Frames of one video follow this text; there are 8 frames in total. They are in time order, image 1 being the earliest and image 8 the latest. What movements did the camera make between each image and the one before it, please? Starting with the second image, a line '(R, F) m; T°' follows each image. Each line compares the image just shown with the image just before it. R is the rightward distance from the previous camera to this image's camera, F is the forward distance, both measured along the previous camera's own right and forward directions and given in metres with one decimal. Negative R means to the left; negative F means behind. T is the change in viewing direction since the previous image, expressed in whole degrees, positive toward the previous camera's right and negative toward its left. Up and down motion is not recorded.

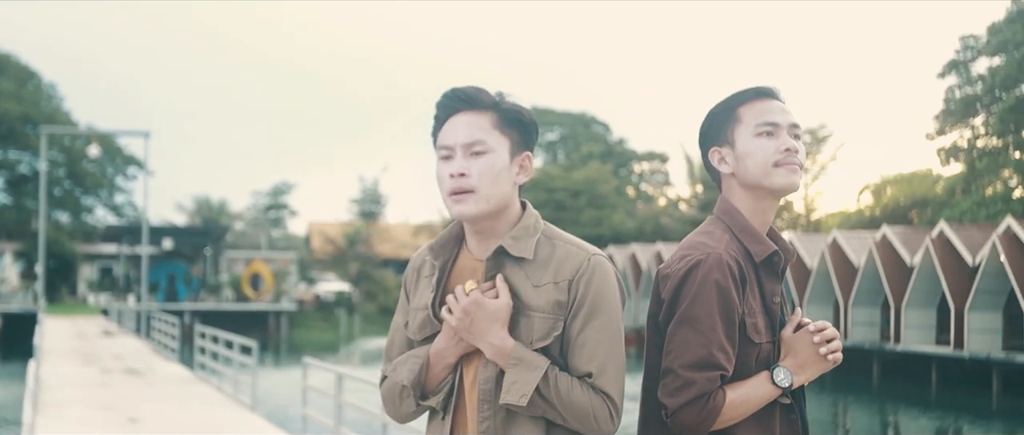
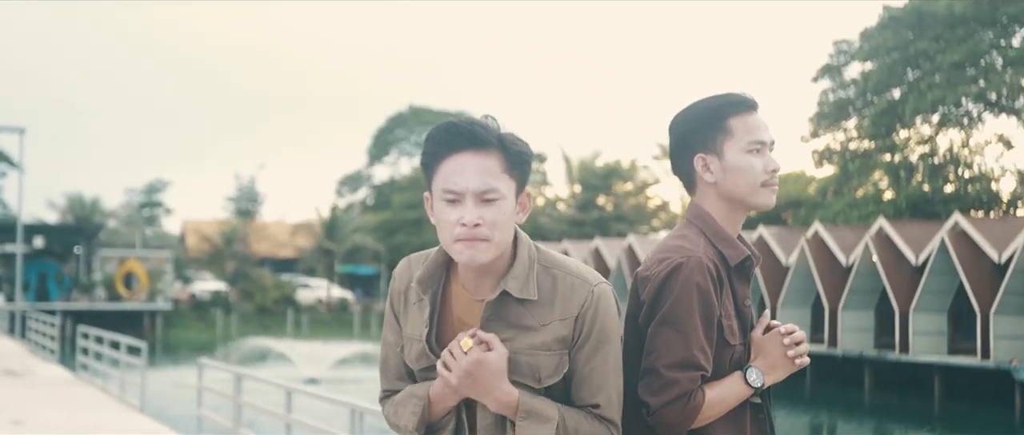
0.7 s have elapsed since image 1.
(-1.1, +1.0) m; +5°
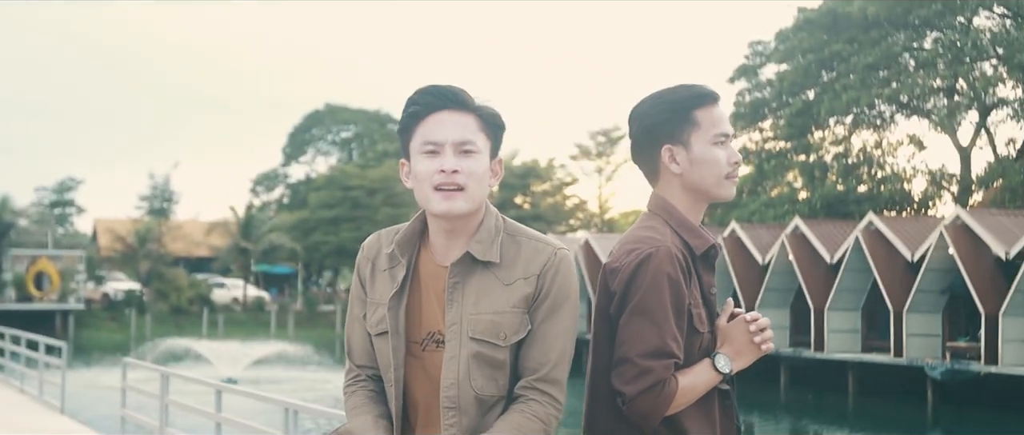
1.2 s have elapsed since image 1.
(-0.9, +0.3) m; +4°
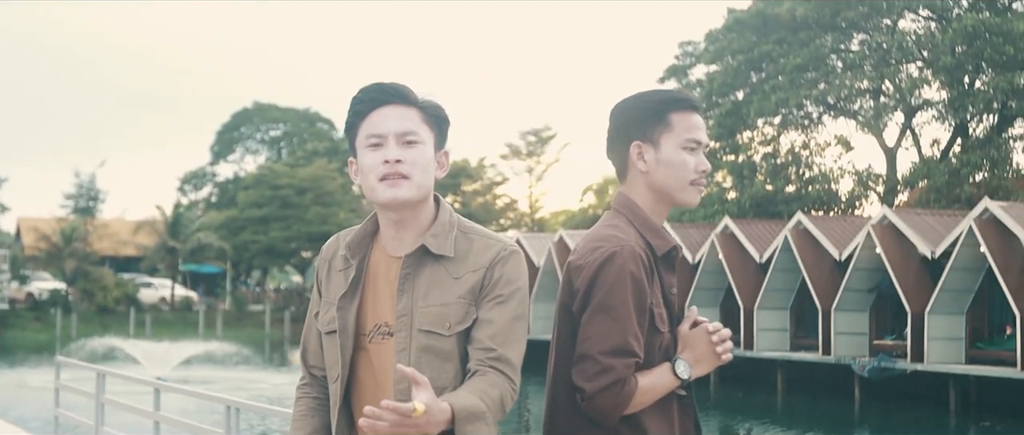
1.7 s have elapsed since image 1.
(-0.4, +0.1) m; +3°
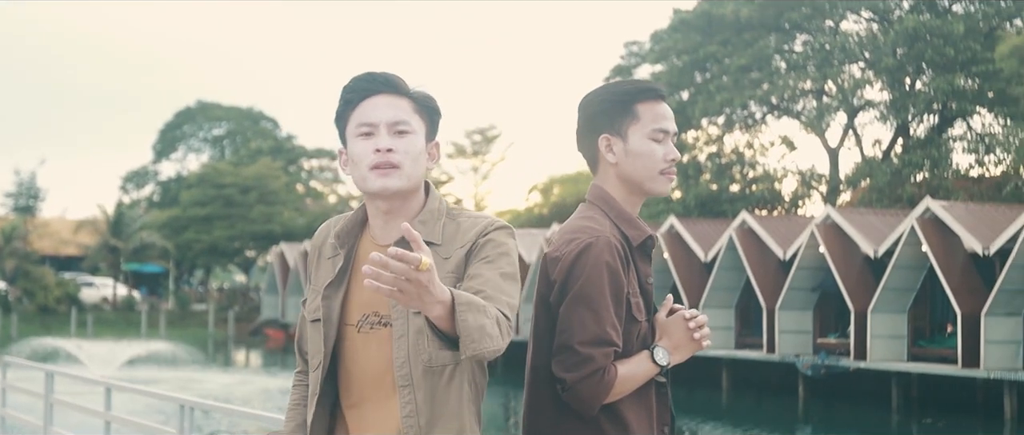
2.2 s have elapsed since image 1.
(-0.2, +0.2) m; +2°
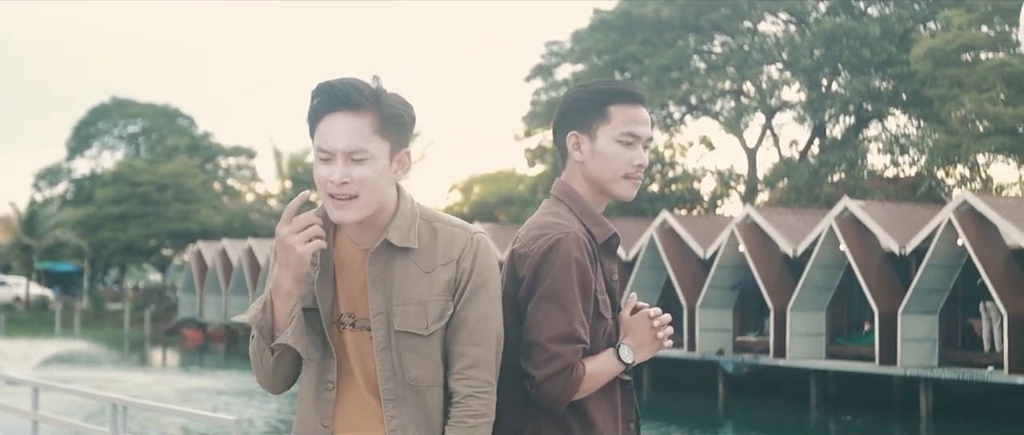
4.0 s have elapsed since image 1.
(+4.7, 0.0) m; +3°
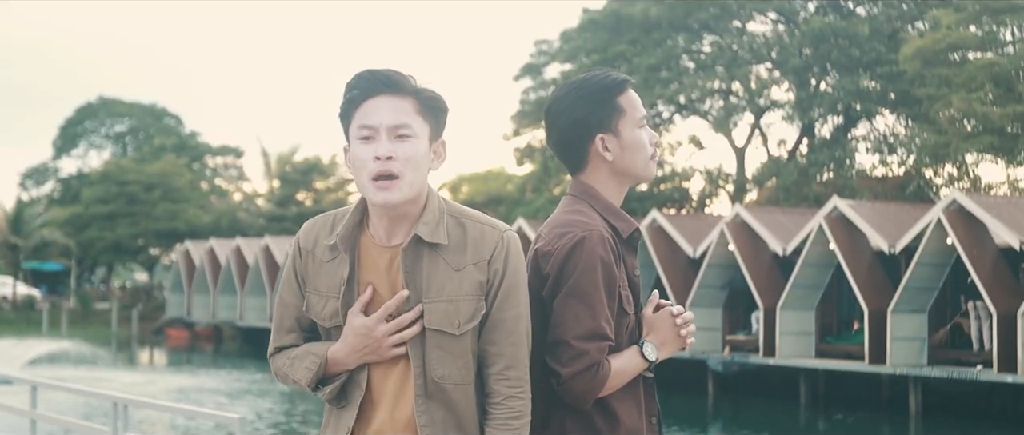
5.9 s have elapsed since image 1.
(+1.2, +0.4) m; 0°
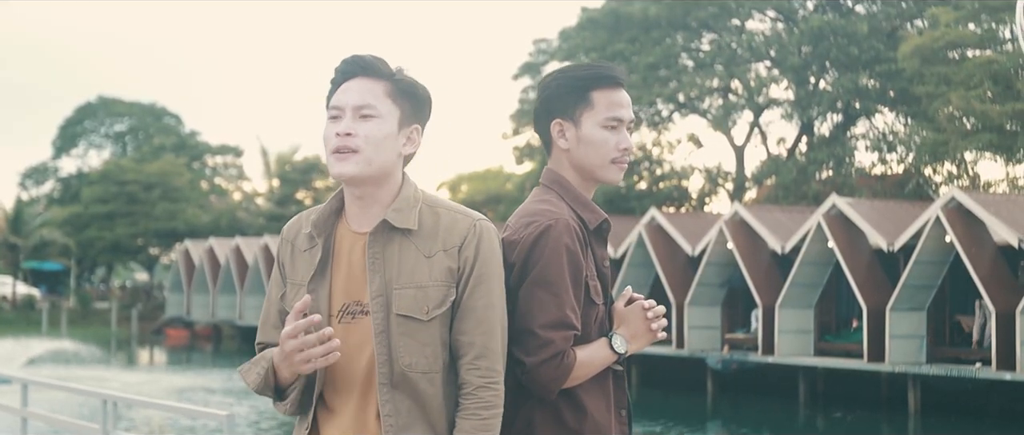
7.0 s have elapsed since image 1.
(-0.6, -0.2) m; 0°
